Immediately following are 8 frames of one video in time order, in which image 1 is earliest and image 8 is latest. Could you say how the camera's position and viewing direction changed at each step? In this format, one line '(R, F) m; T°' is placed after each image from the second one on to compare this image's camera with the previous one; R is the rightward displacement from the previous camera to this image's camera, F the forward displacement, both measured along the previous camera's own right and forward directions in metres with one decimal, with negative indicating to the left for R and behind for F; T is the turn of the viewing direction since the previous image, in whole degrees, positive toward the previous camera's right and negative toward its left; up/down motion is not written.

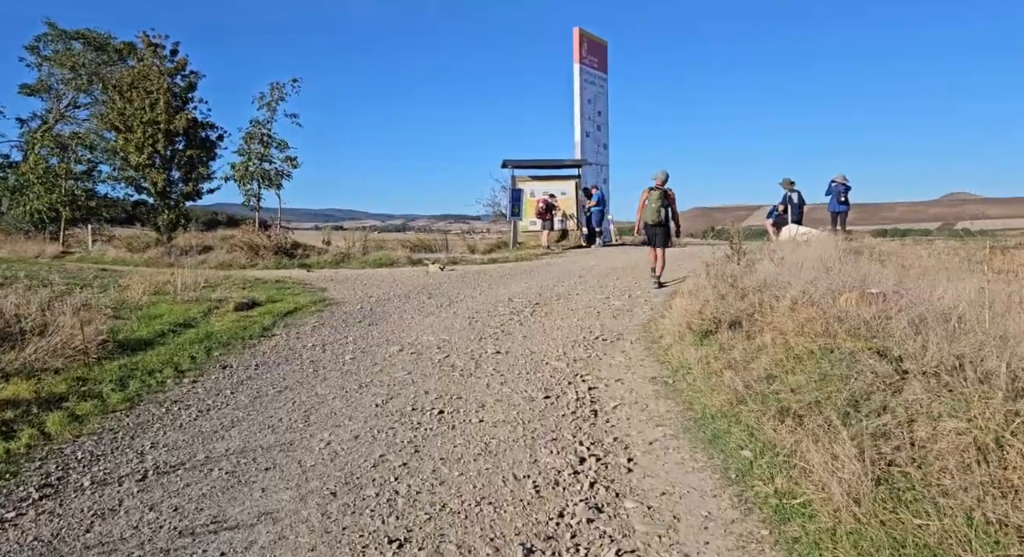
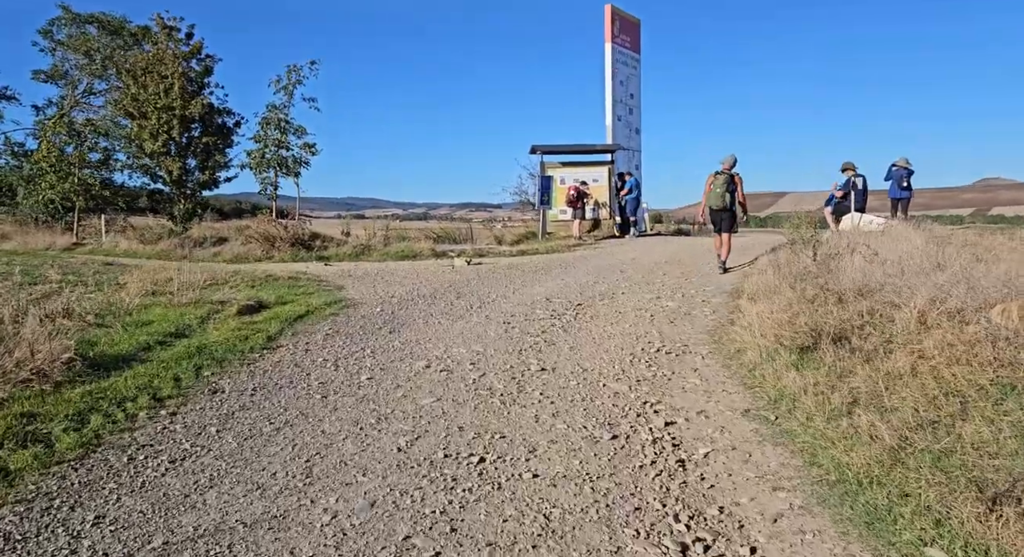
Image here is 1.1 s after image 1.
(-0.2, +1.1) m; -2°
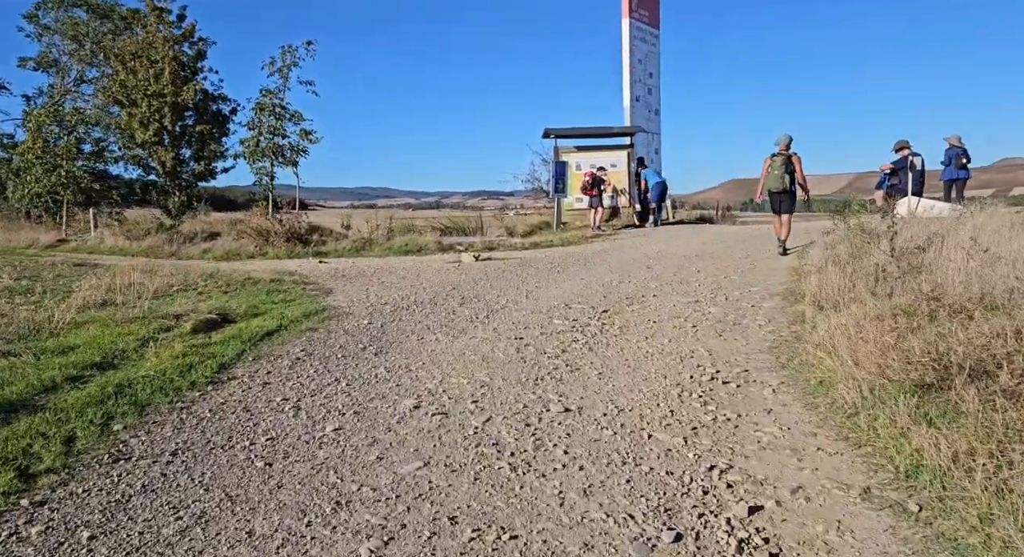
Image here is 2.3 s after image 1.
(0.0, +1.3) m; -1°
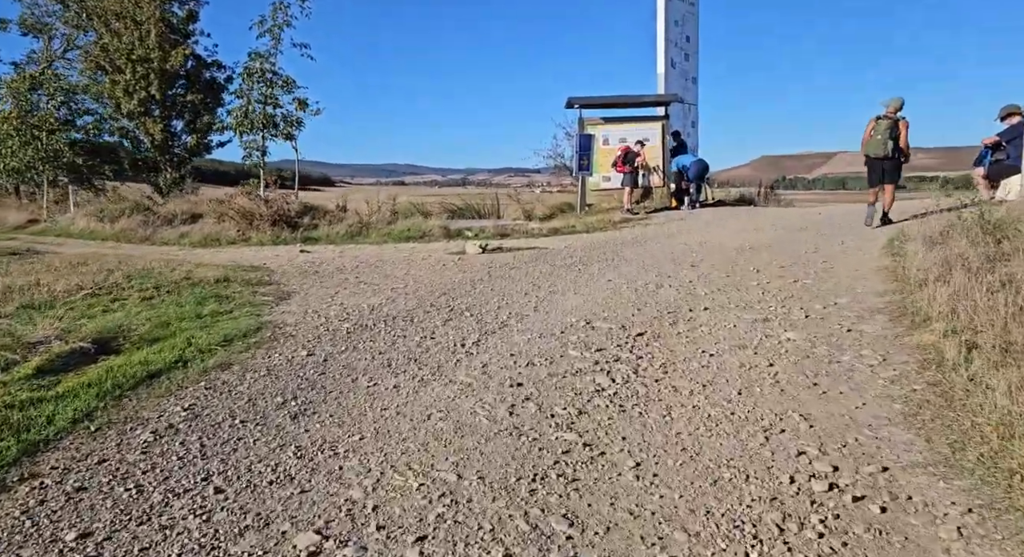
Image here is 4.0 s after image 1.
(+0.2, +2.0) m; -2°
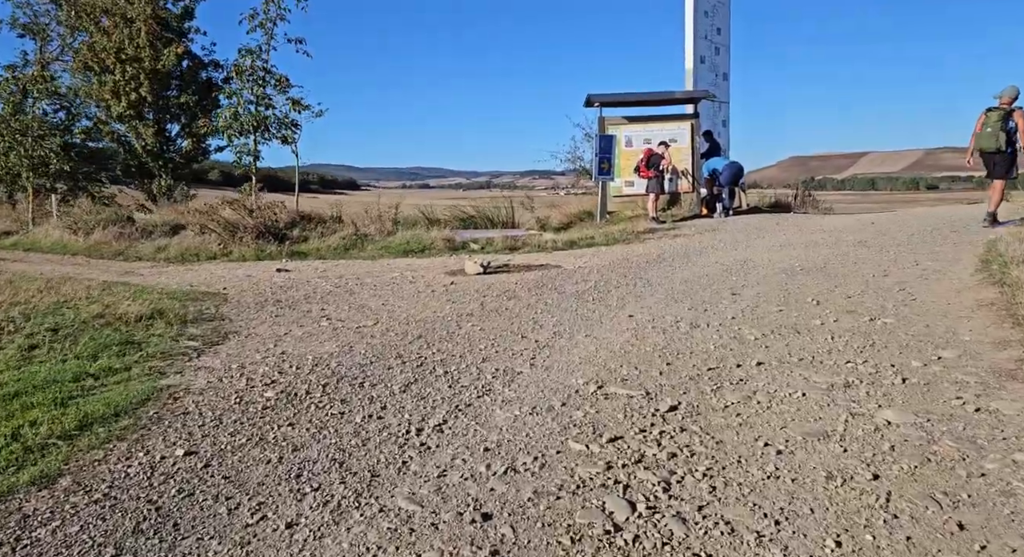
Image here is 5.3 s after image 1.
(+0.2, +1.6) m; -2°
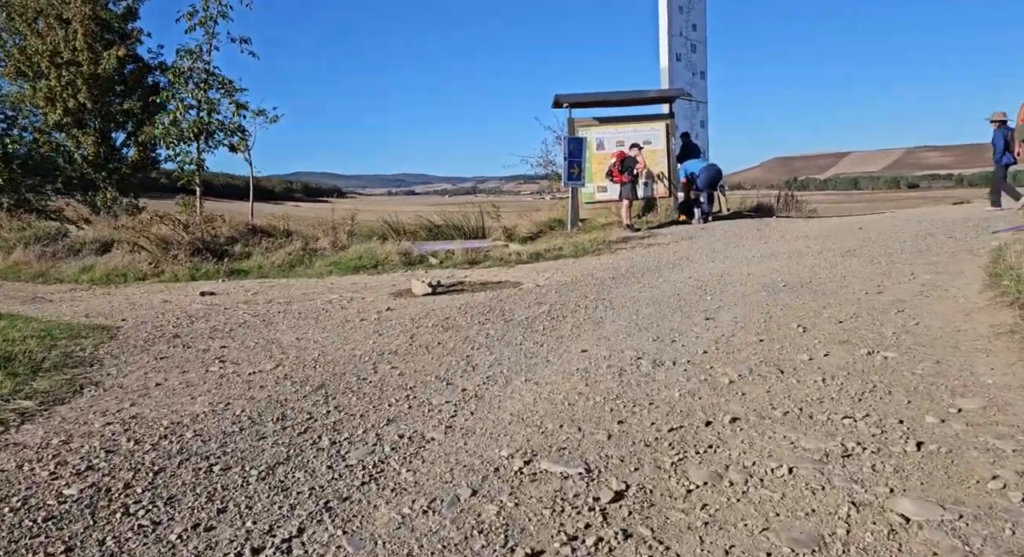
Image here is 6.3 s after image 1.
(+0.4, +1.0) m; +1°
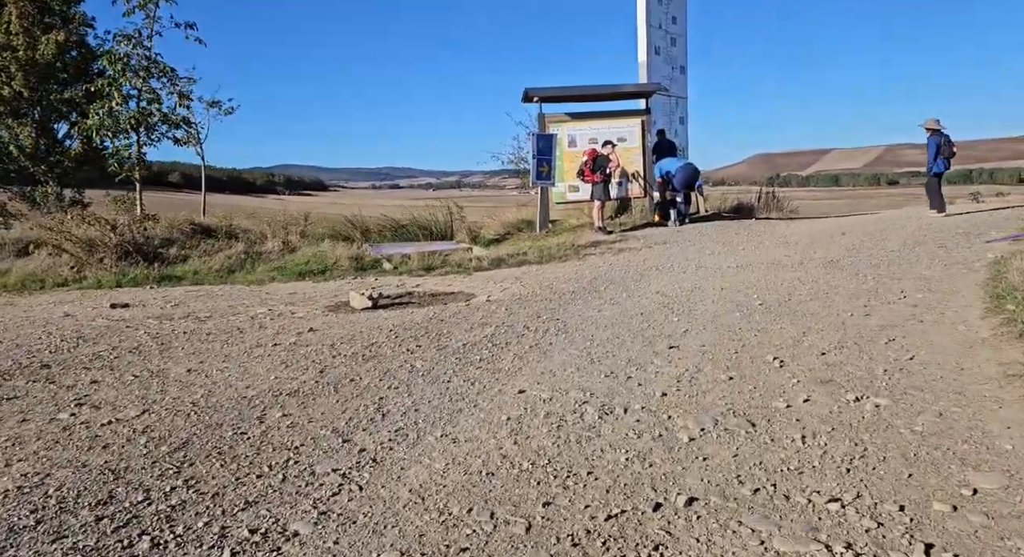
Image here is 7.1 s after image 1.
(+0.4, +0.9) m; +1°
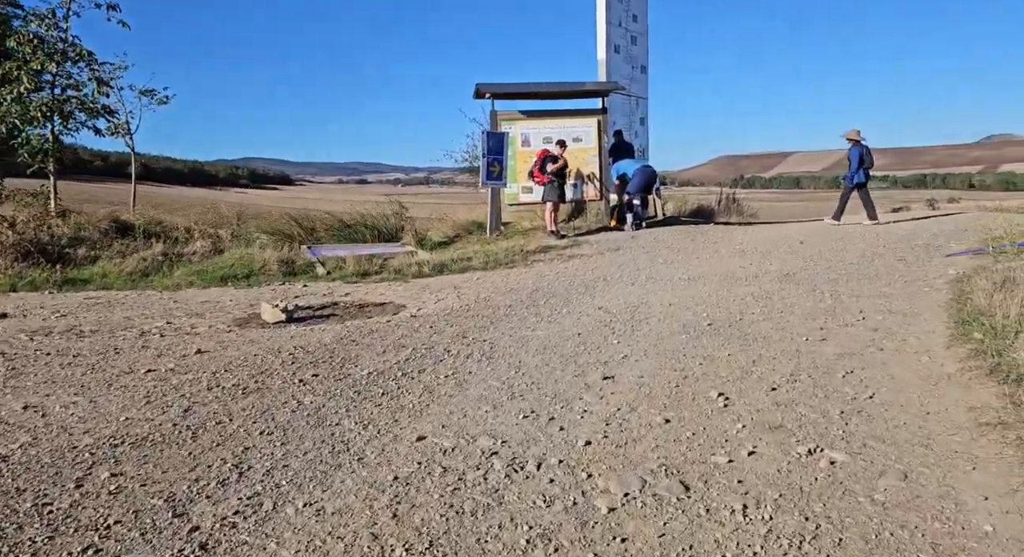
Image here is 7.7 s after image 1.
(+0.4, +0.7) m; +3°
